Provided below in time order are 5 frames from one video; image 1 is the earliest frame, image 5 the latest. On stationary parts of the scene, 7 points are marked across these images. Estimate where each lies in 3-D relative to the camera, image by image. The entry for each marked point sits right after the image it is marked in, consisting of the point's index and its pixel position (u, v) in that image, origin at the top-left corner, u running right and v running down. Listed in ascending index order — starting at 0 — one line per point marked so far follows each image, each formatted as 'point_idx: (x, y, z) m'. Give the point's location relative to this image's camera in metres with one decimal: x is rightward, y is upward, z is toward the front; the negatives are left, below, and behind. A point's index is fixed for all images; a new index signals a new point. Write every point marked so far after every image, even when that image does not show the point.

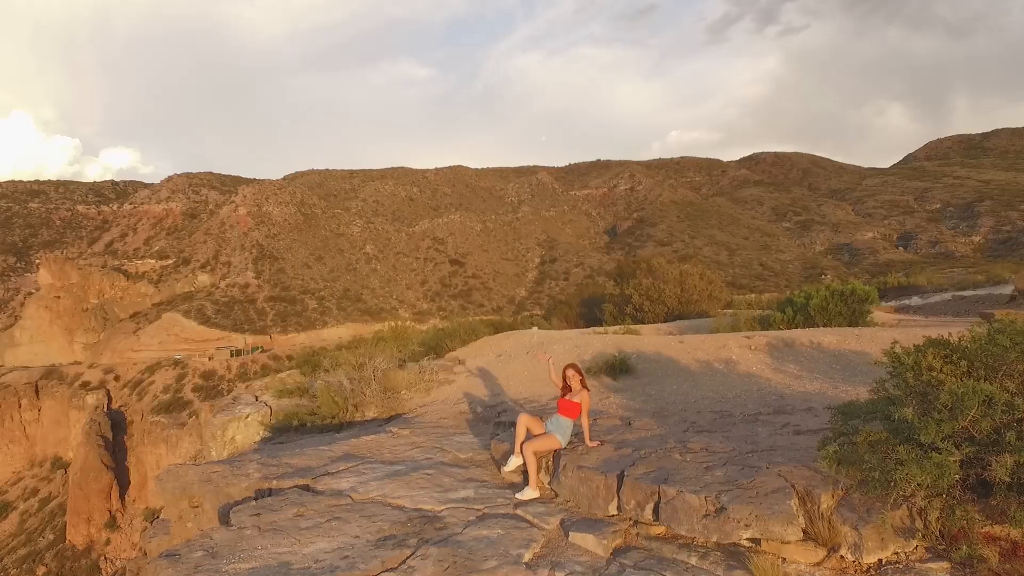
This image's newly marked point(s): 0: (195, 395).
0: (-10.3, -3.4, +18.0) m
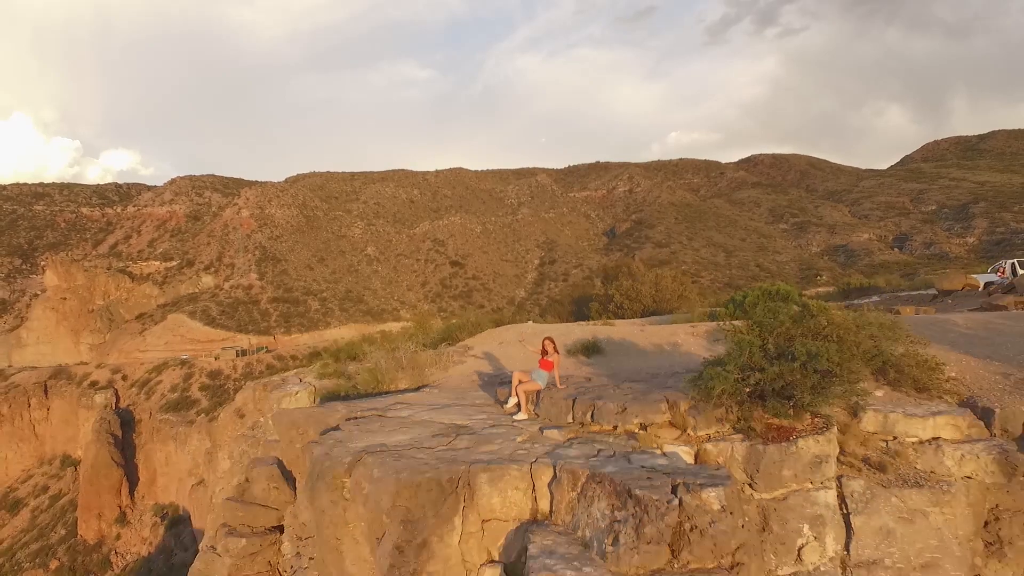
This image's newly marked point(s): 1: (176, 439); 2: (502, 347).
0: (-10.3, -3.5, +18.5) m
1: (-10.0, -4.5, +16.7) m
2: (-0.2, -1.0, +8.7) m
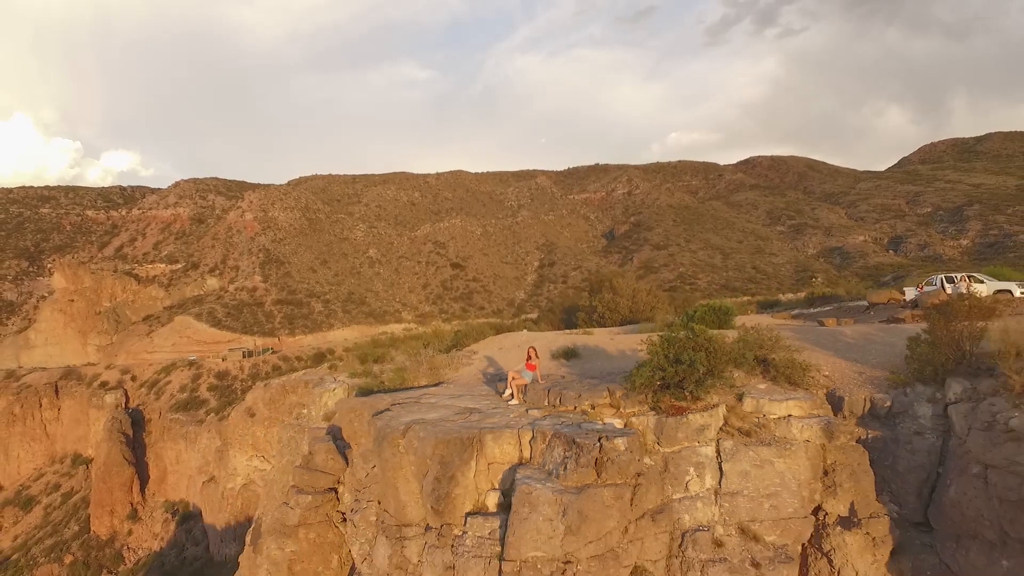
0: (-10.3, -3.6, +19.2) m
1: (-10.0, -4.6, +17.4) m
2: (-0.2, -1.1, +9.4) m
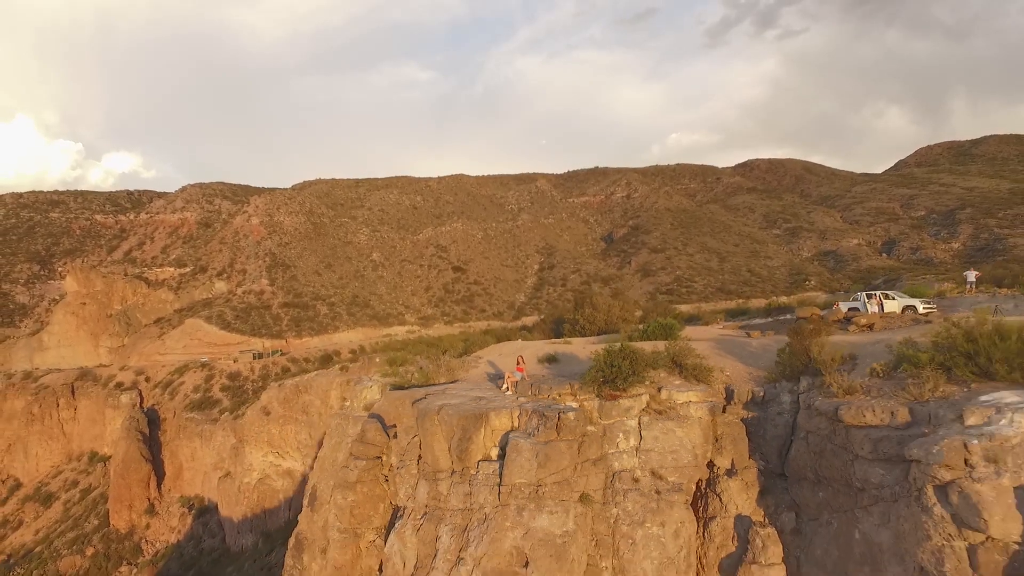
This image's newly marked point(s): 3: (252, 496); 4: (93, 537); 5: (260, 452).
0: (-10.3, -3.8, +20.2) m
1: (-10.0, -4.8, +18.4) m
2: (-0.2, -1.3, +10.4) m
3: (-7.5, -6.0, +16.4) m
4: (-13.0, -7.8, +17.6) m
5: (-7.5, -4.9, +16.9) m
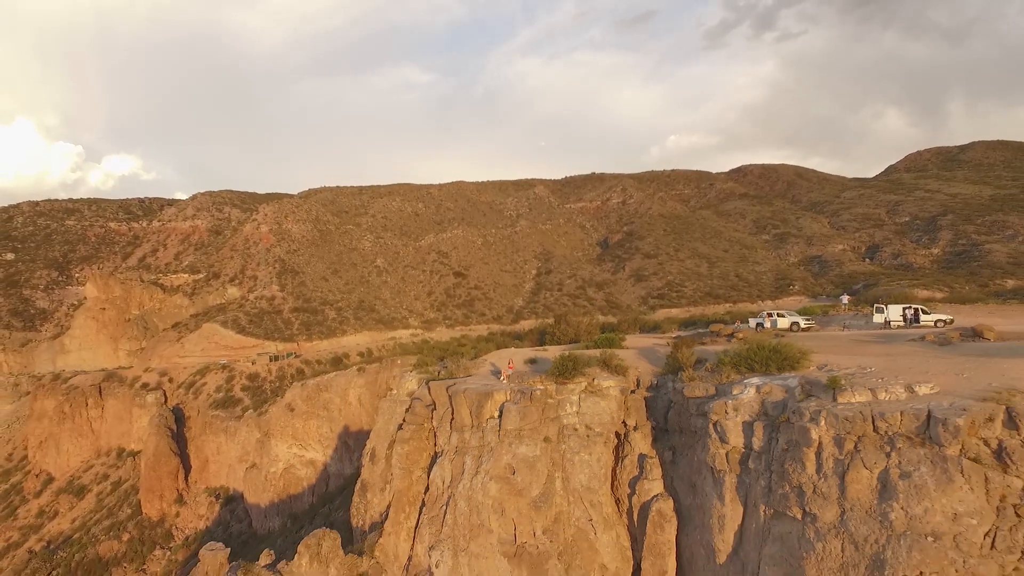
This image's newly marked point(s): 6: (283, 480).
0: (-10.4, -4.1, +22.3) m
1: (-10.1, -5.1, +20.5) m
2: (-0.3, -1.6, +12.5) m
3: (-7.6, -6.3, +18.4) m
4: (-13.1, -8.1, +19.7) m
5: (-7.6, -5.2, +19.0) m
6: (-7.4, -6.2, +18.4) m
